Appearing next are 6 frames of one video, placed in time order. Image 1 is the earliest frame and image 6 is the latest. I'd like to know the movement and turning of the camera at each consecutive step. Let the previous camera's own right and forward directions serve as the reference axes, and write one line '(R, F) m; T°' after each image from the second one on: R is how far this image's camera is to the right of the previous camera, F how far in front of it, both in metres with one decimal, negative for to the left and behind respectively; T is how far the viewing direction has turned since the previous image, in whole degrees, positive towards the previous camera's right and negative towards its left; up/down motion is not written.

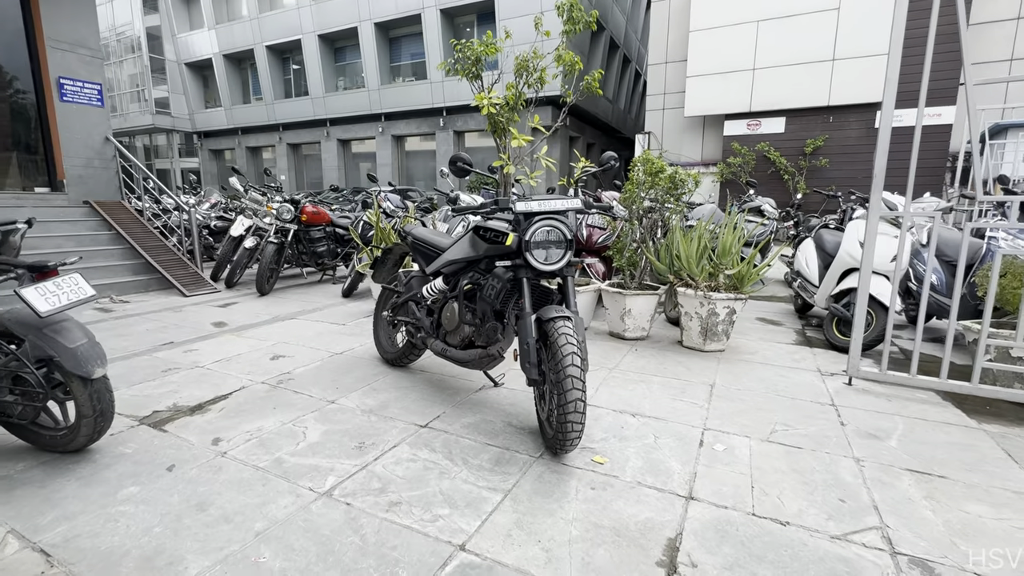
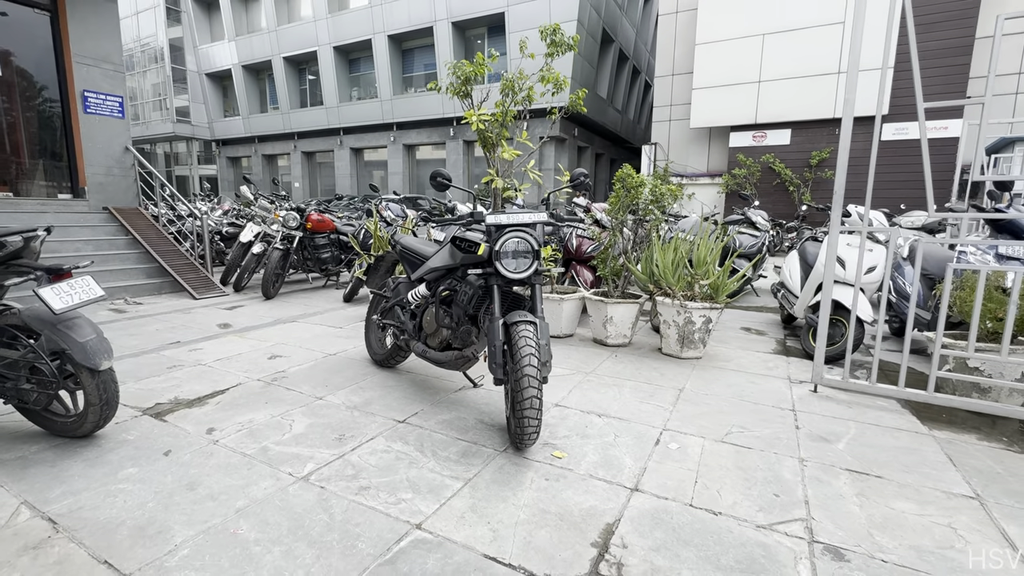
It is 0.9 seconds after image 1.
(+0.2, -0.2) m; -1°
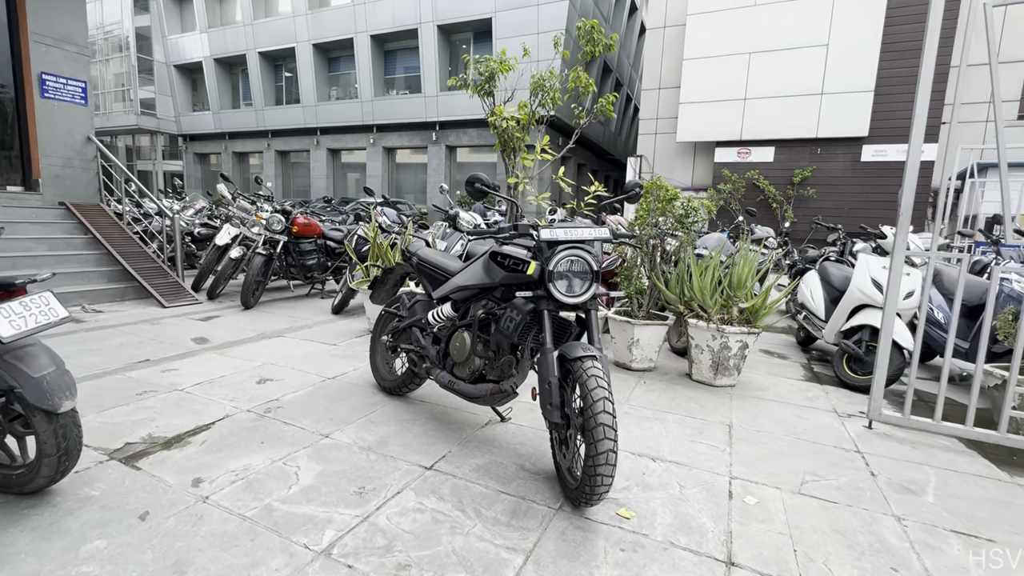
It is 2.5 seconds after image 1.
(-0.4, +0.4) m; +3°
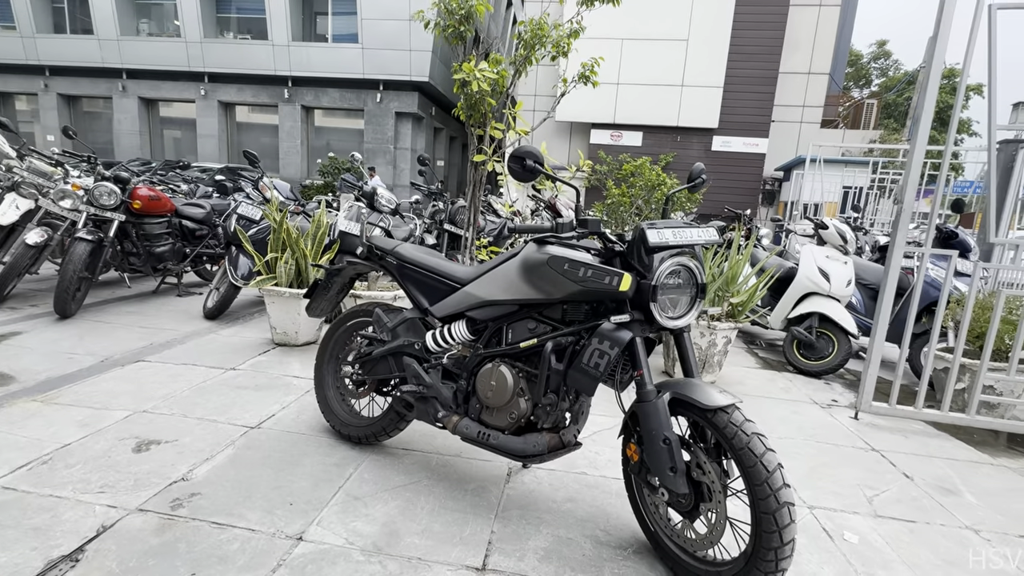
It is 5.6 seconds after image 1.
(-0.7, +0.8) m; +17°
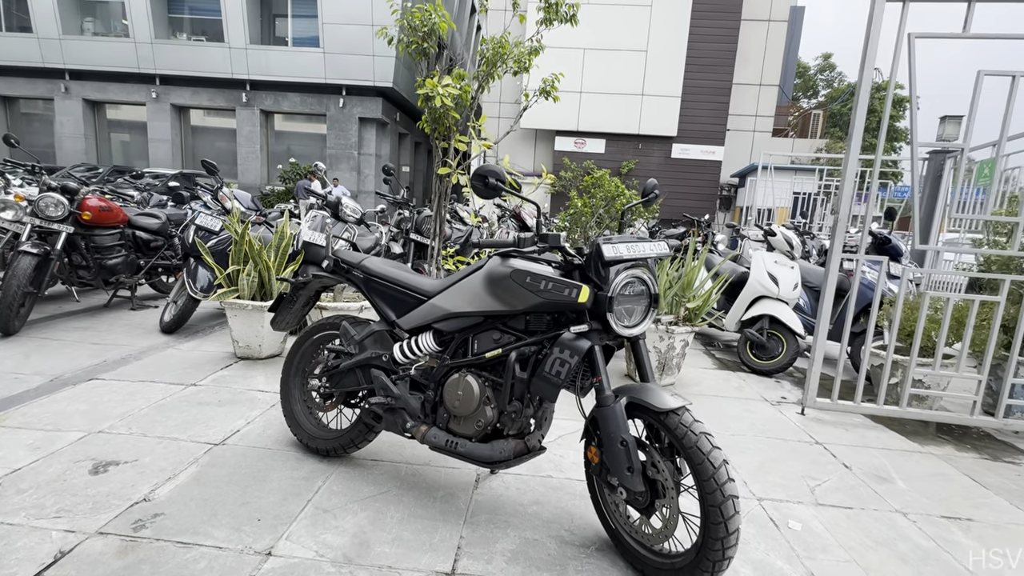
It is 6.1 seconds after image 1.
(0.0, -0.1) m; +4°
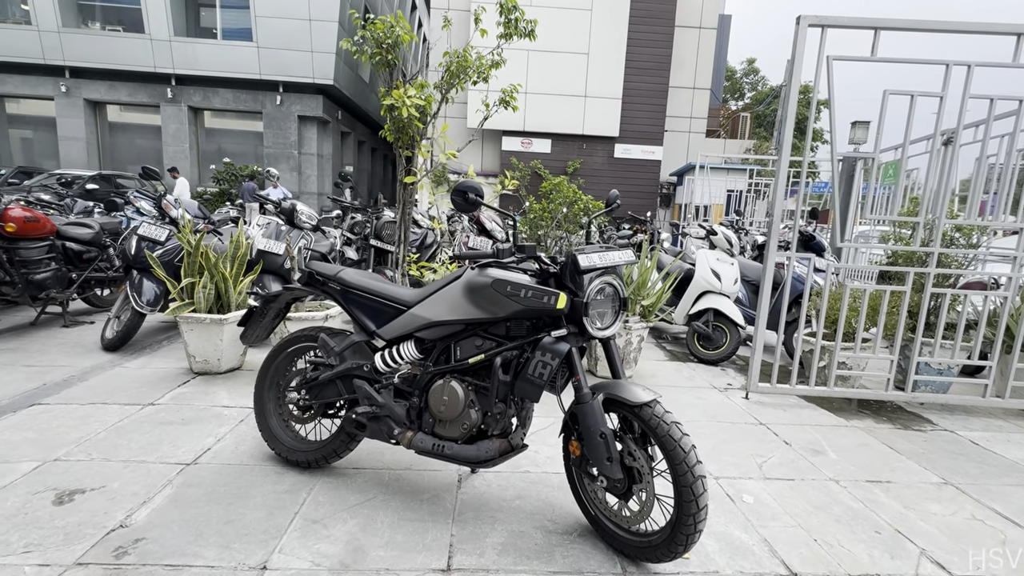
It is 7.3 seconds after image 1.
(-0.1, -0.1) m; +6°
